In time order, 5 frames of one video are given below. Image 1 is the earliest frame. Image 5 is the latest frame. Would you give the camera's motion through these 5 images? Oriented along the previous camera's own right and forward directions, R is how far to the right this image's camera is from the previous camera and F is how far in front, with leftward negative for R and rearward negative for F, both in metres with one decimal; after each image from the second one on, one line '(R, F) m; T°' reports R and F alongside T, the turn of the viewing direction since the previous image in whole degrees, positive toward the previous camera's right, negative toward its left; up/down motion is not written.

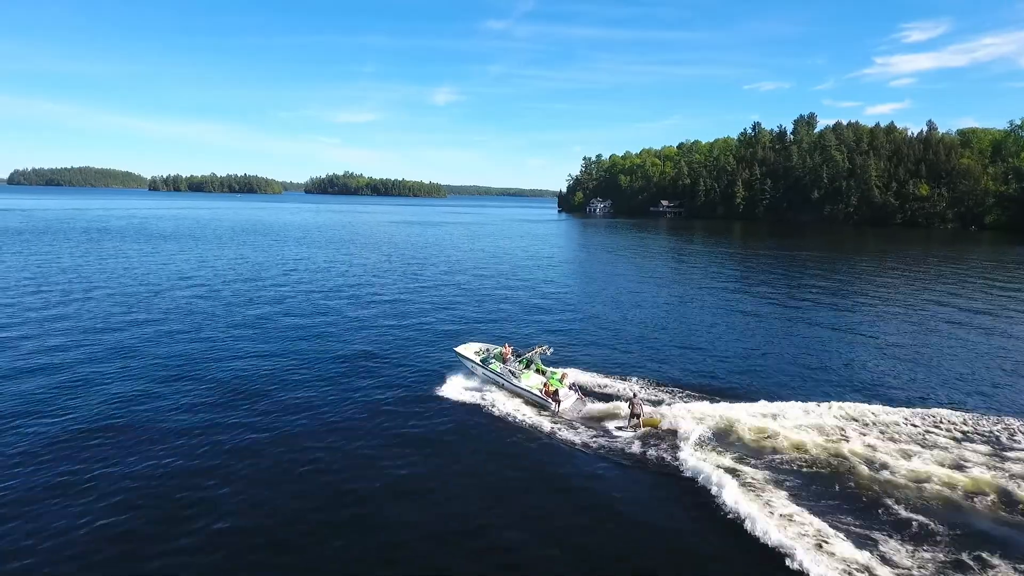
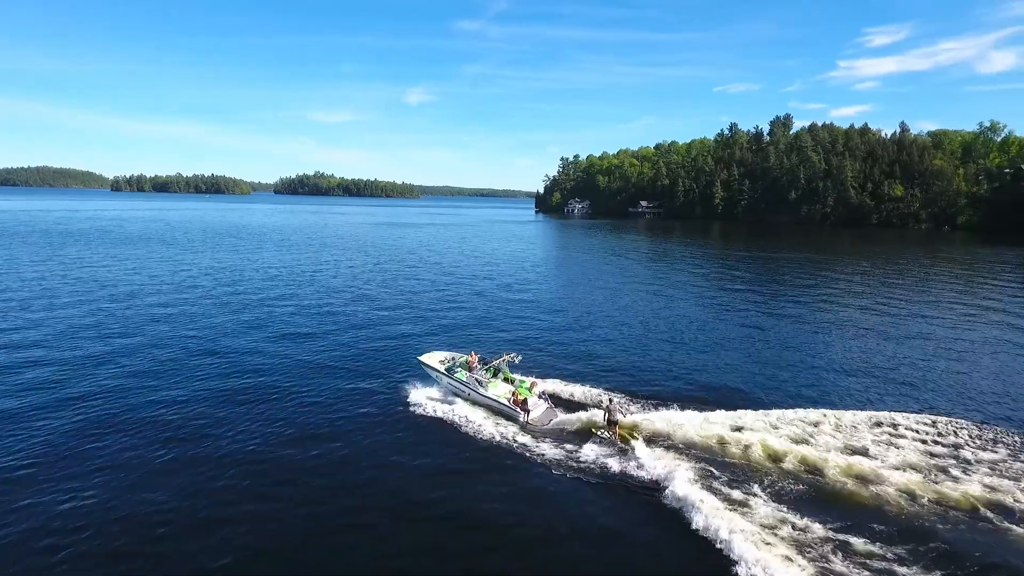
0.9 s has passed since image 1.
(-0.4, +2.4) m; +3°
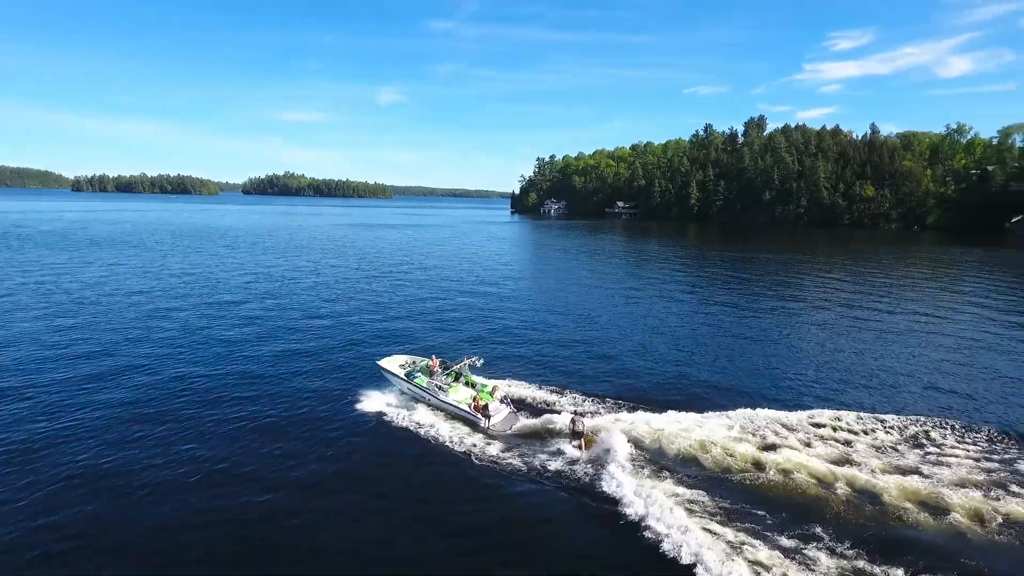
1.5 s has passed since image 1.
(0.0, +1.8) m; +3°
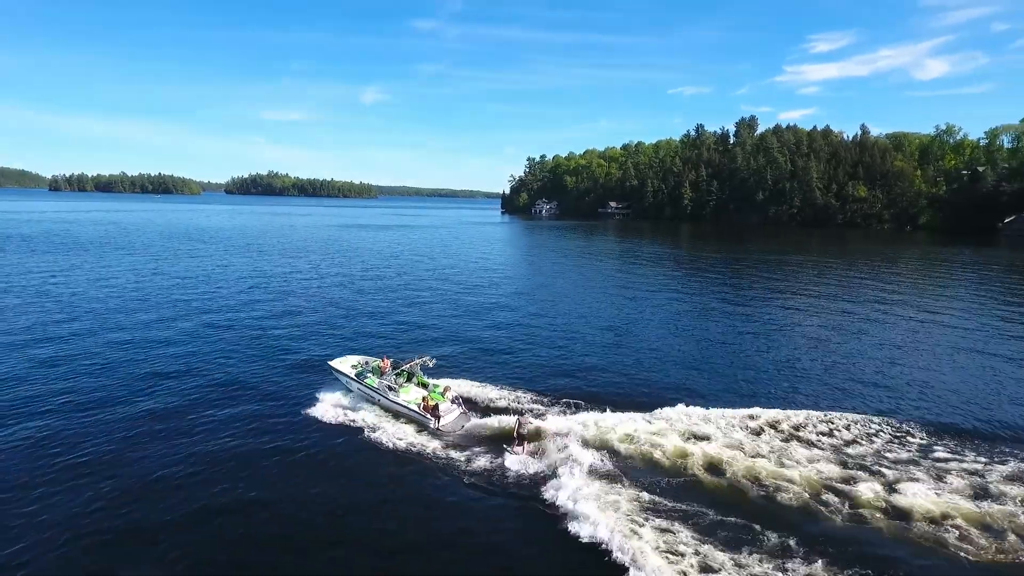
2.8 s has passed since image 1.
(-1.0, +1.5) m; +1°
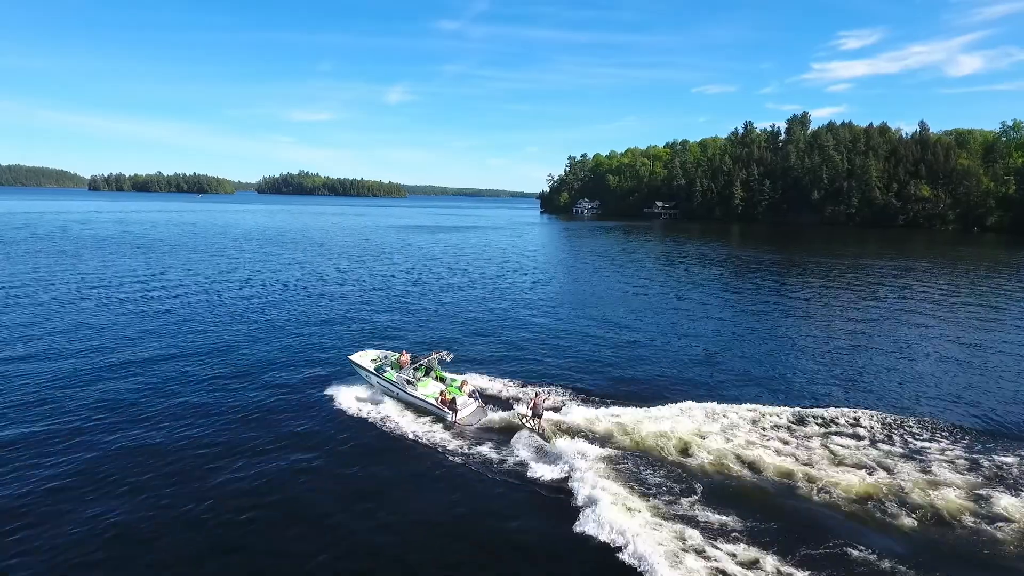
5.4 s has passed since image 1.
(-4.8, +0.6) m; -2°
